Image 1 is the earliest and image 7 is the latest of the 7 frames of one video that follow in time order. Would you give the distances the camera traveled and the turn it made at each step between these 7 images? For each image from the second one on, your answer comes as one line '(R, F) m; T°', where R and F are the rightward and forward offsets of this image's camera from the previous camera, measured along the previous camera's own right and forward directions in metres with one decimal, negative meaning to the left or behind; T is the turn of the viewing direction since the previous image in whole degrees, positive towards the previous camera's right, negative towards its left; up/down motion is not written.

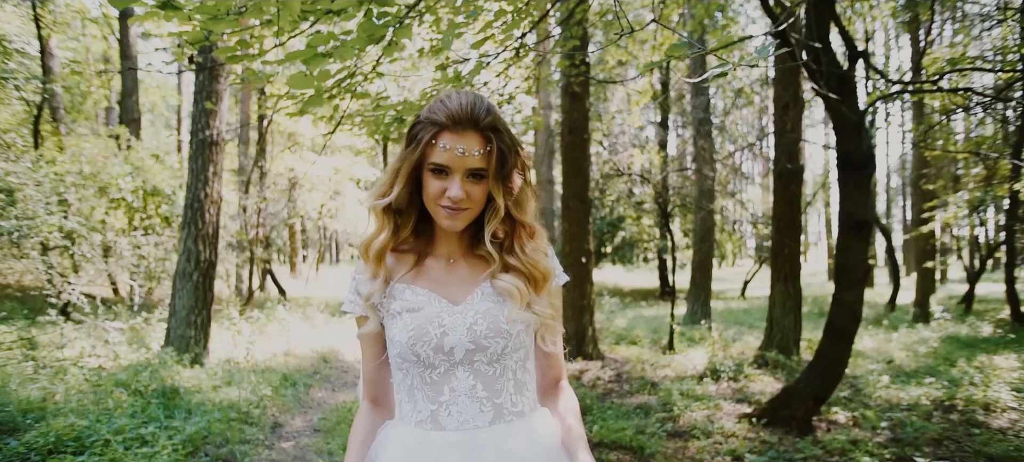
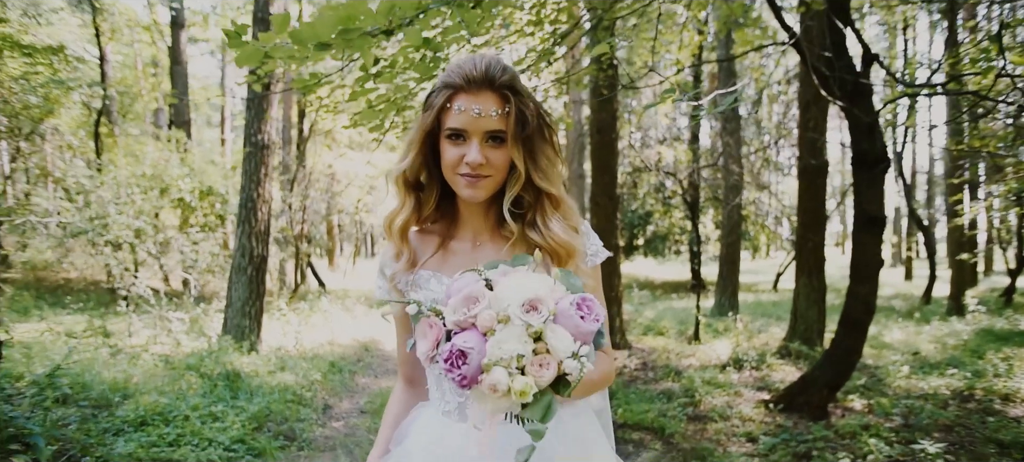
(0.0, -0.4) m; -3°
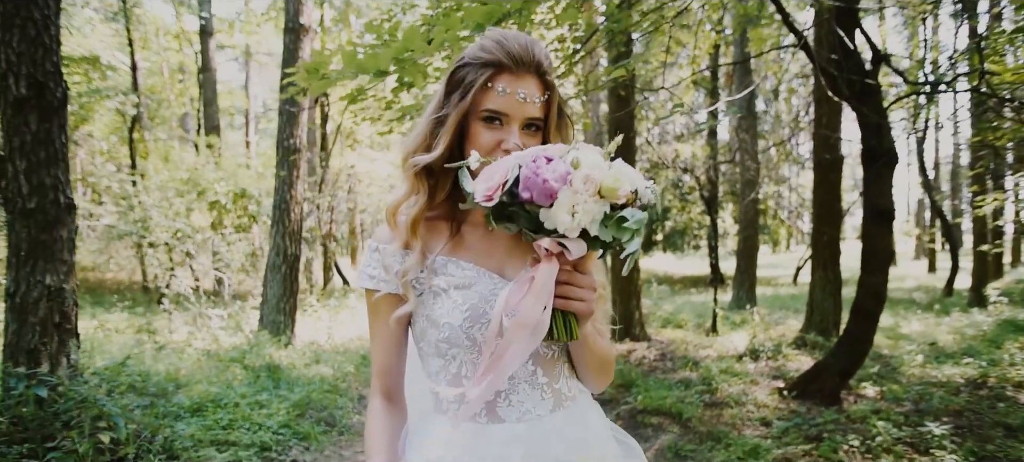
(0.0, -0.3) m; -2°
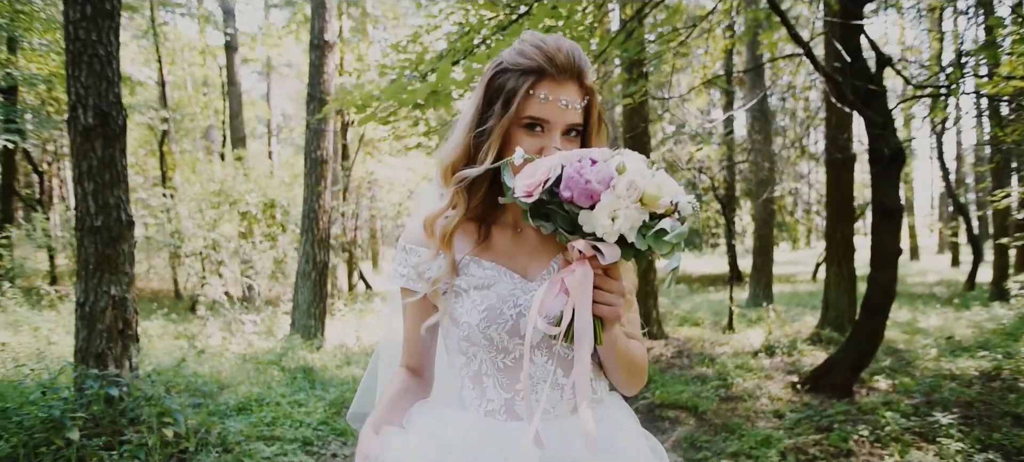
(0.0, -0.3) m; -2°
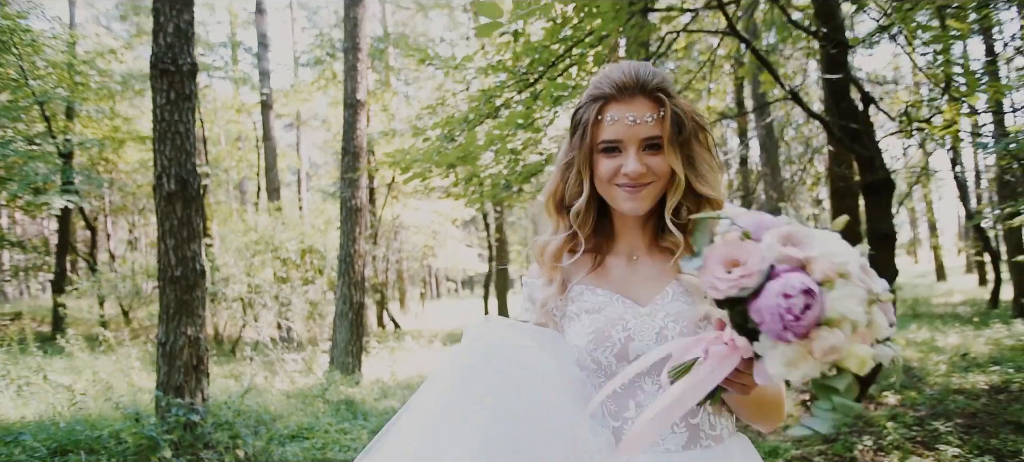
(0.0, -0.6) m; -2°
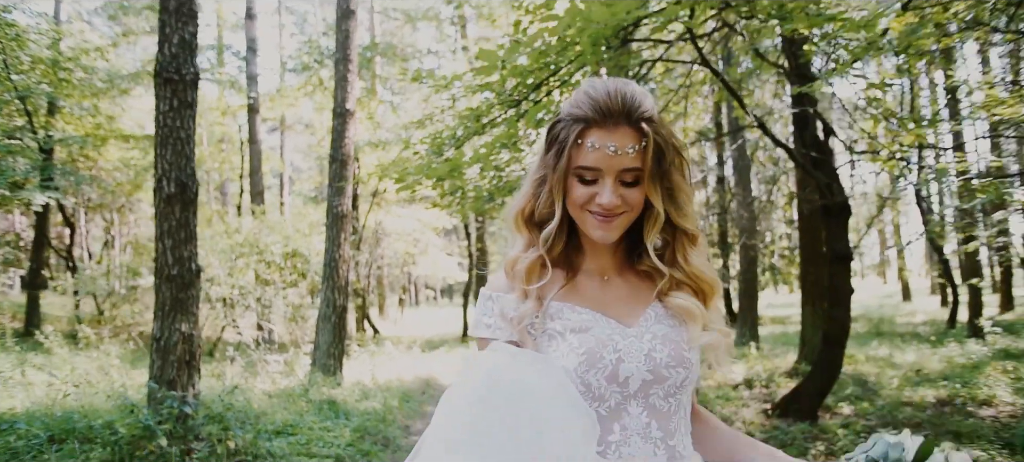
(0.0, -0.3) m; +2°
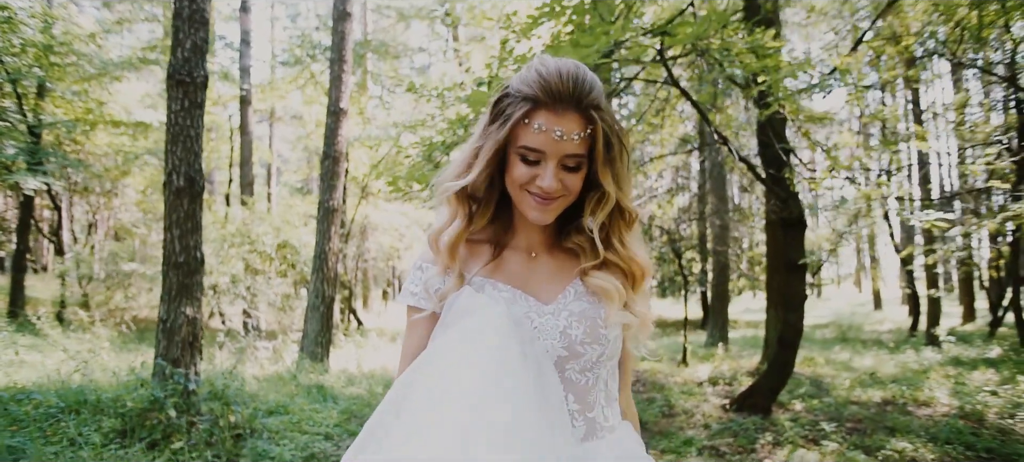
(0.0, -0.5) m; +1°
